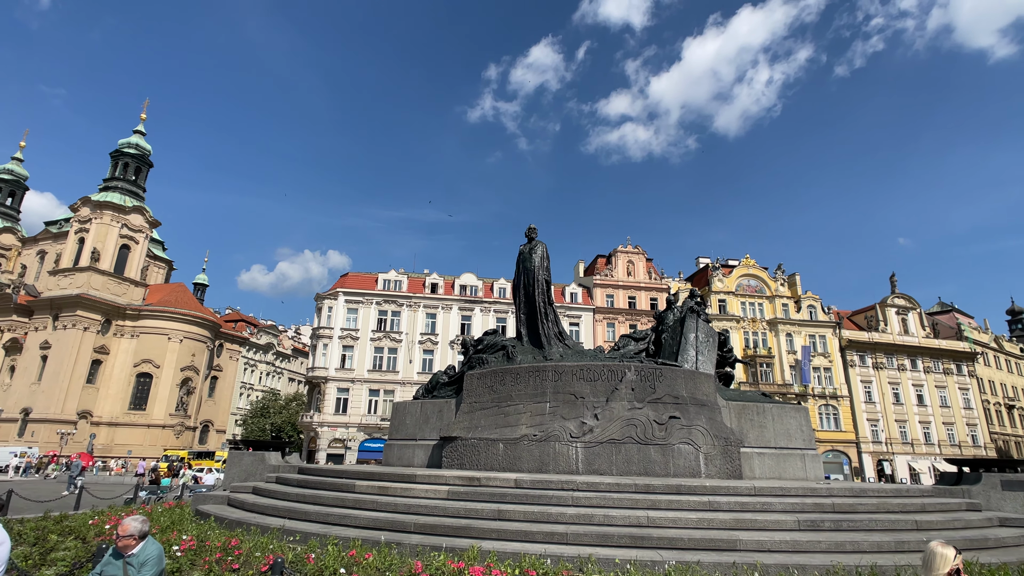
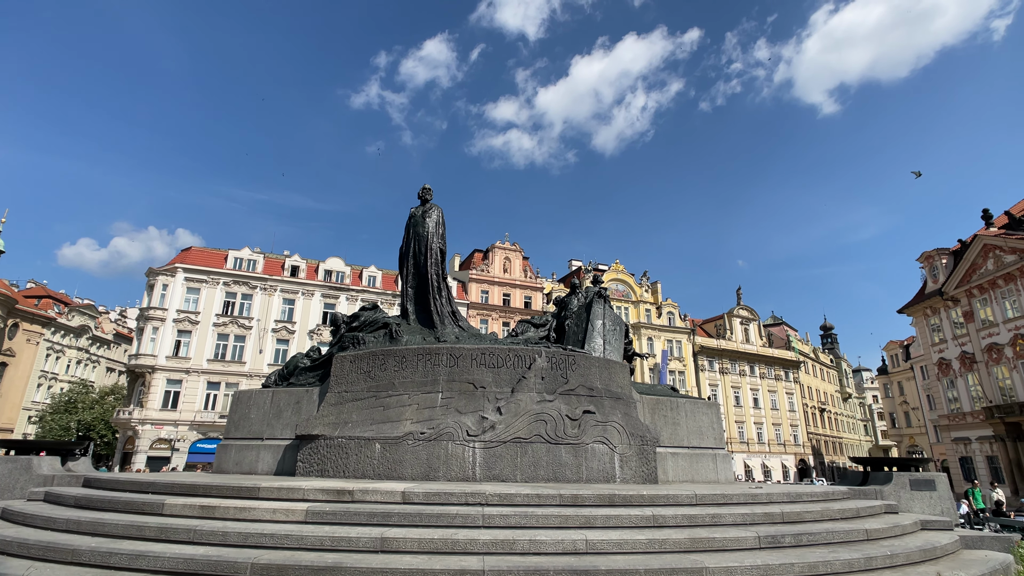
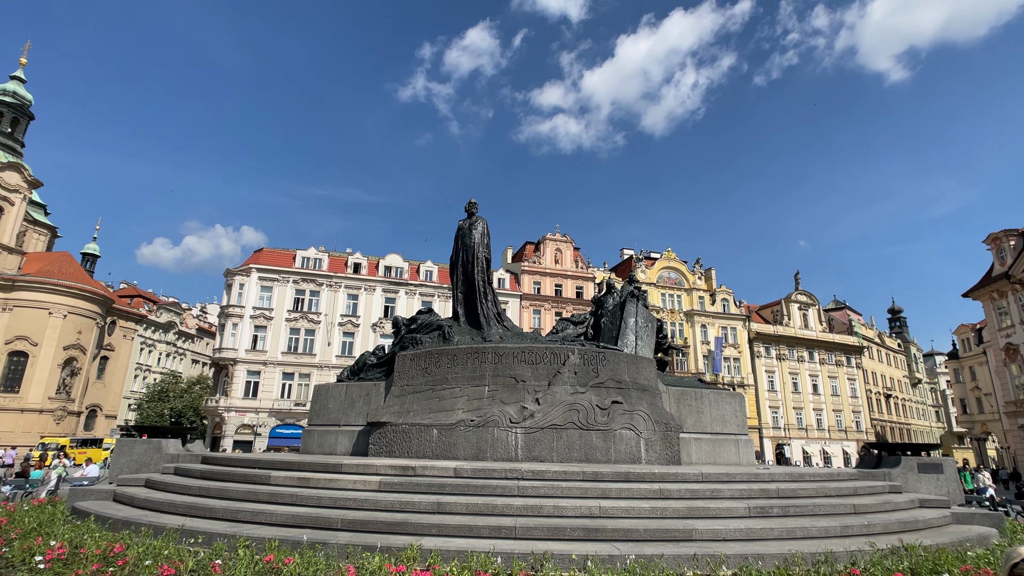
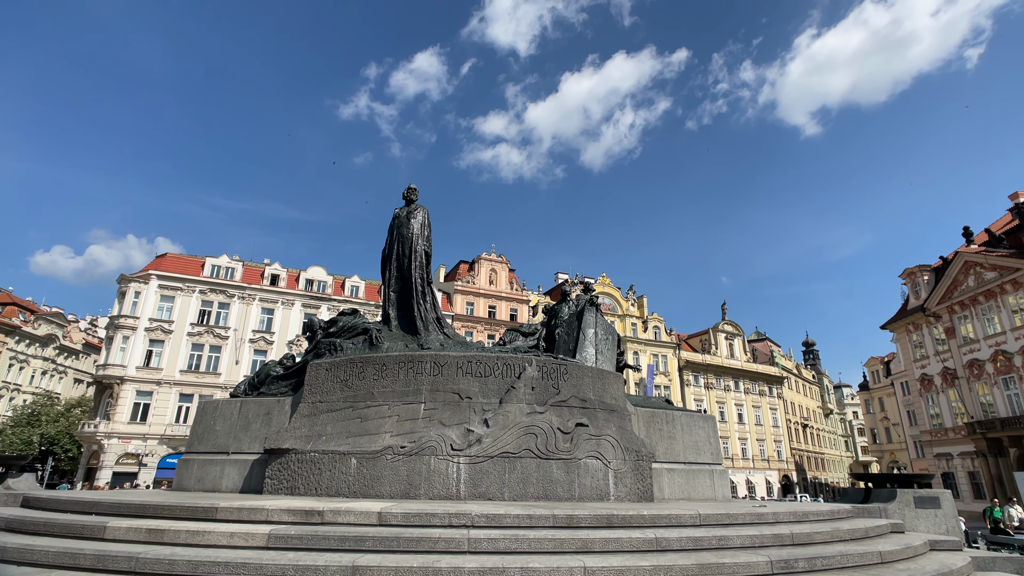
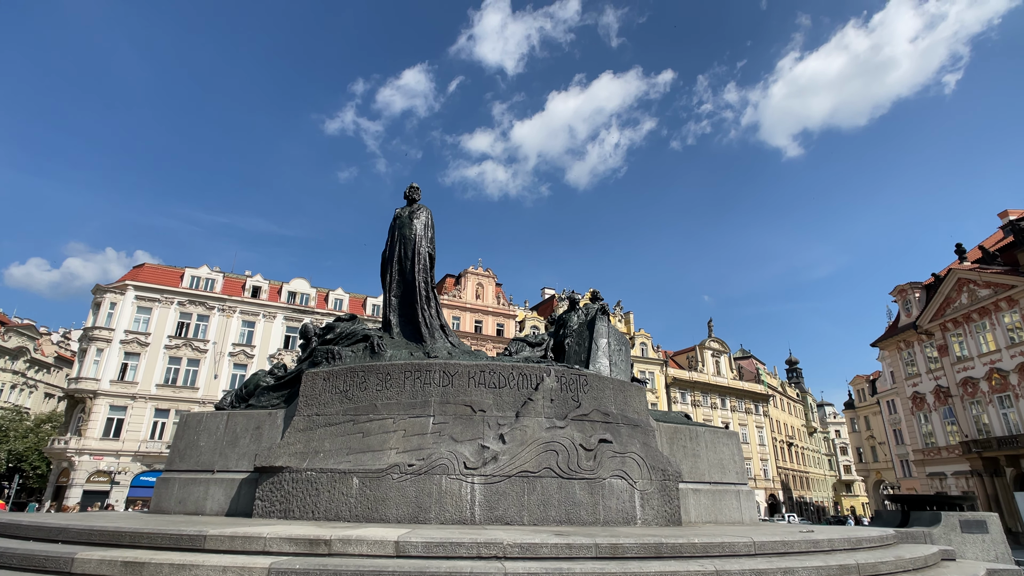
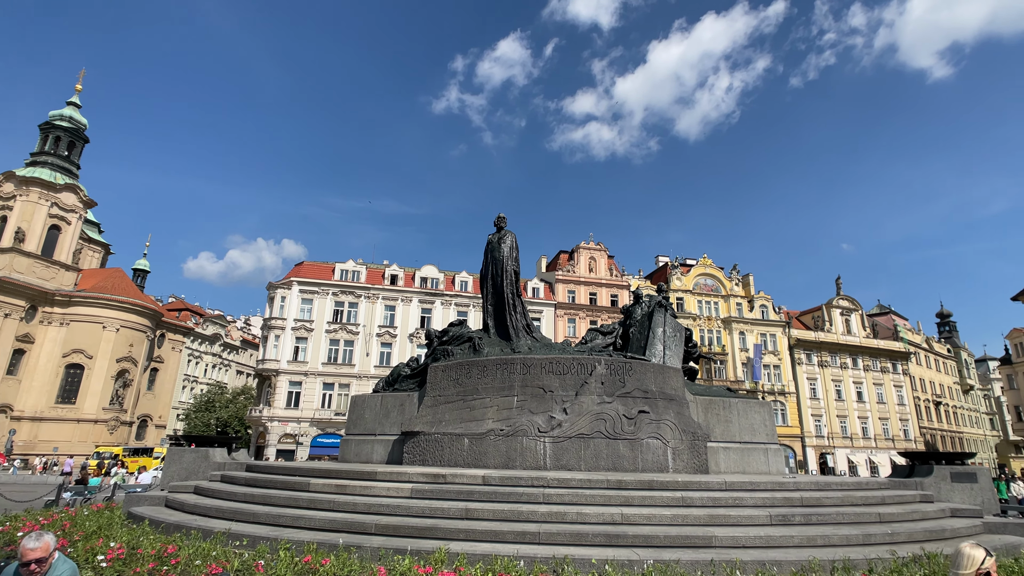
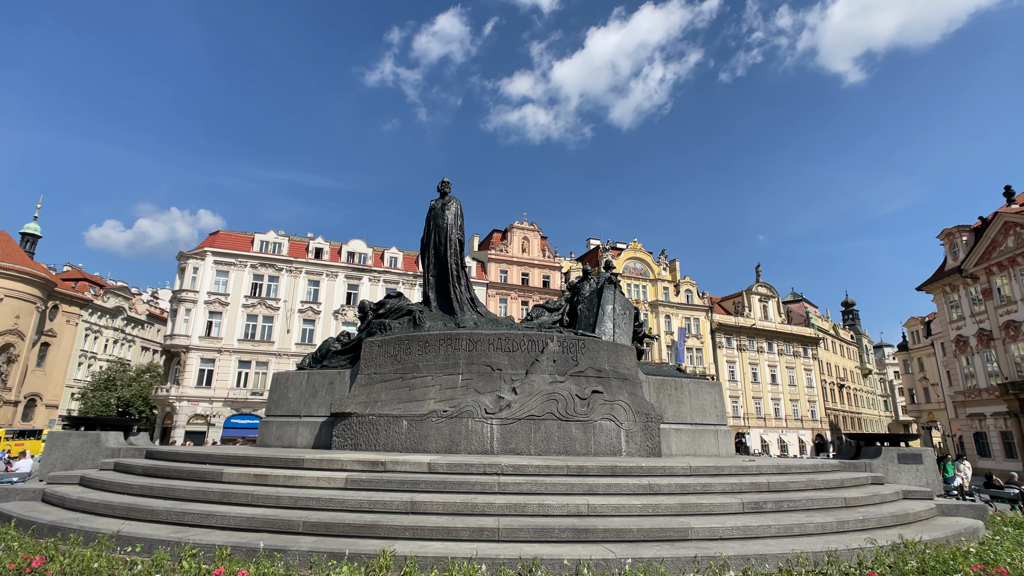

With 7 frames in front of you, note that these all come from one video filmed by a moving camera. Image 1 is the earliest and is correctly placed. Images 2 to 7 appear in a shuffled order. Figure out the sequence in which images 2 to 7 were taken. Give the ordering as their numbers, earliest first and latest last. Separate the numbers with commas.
6, 3, 7, 2, 4, 5
